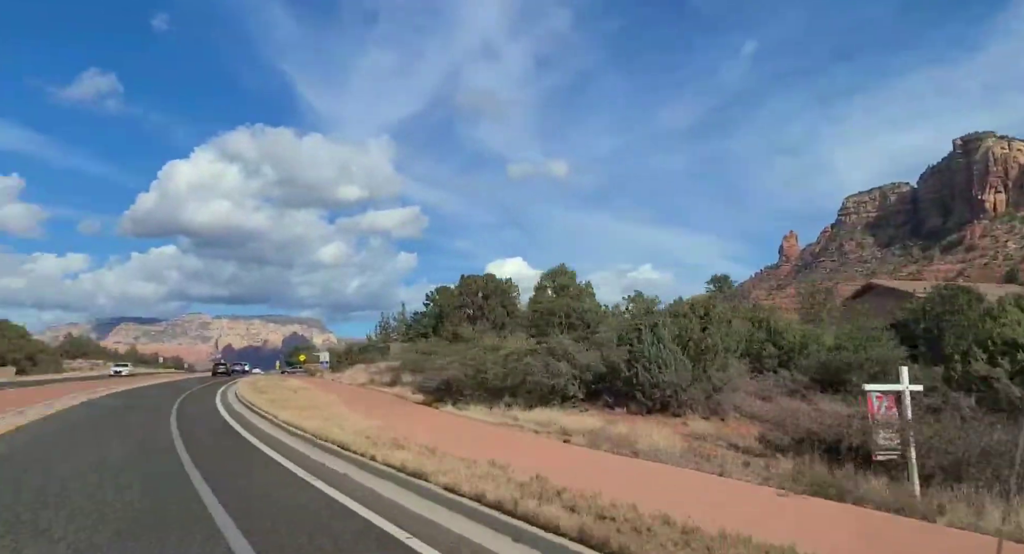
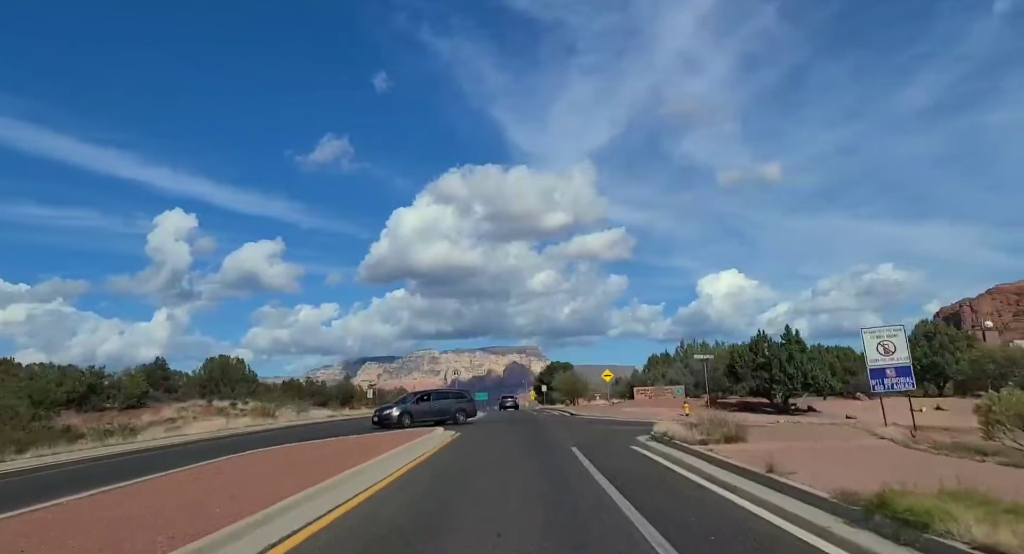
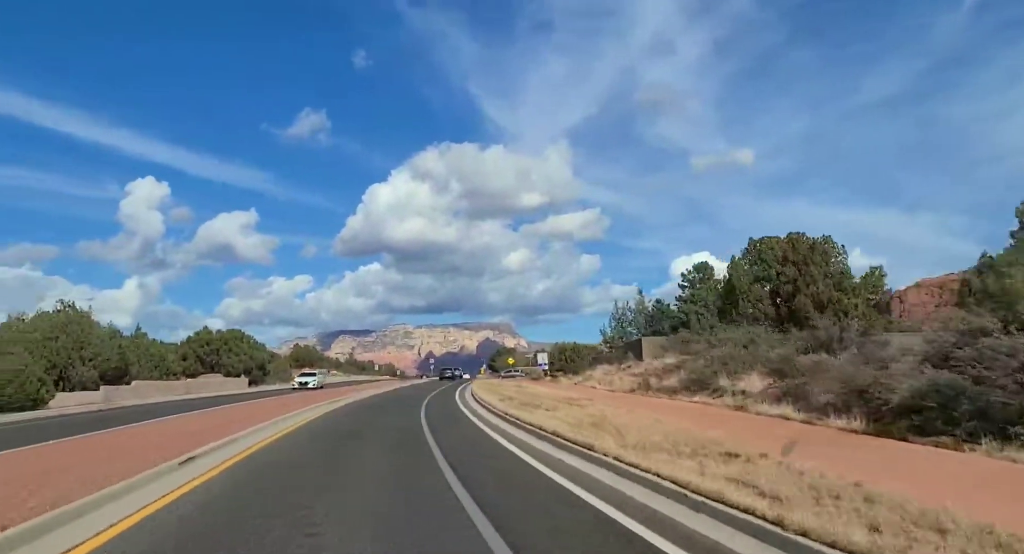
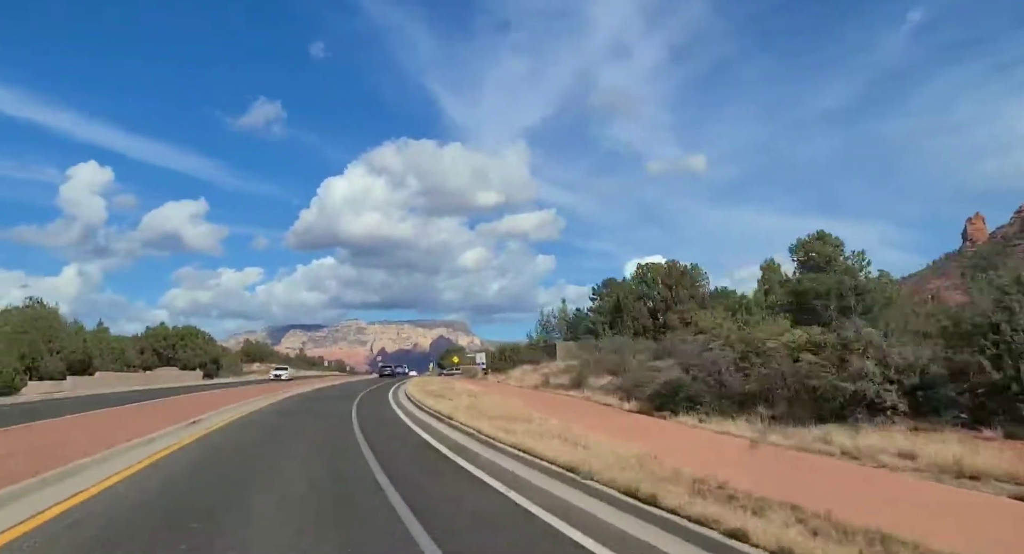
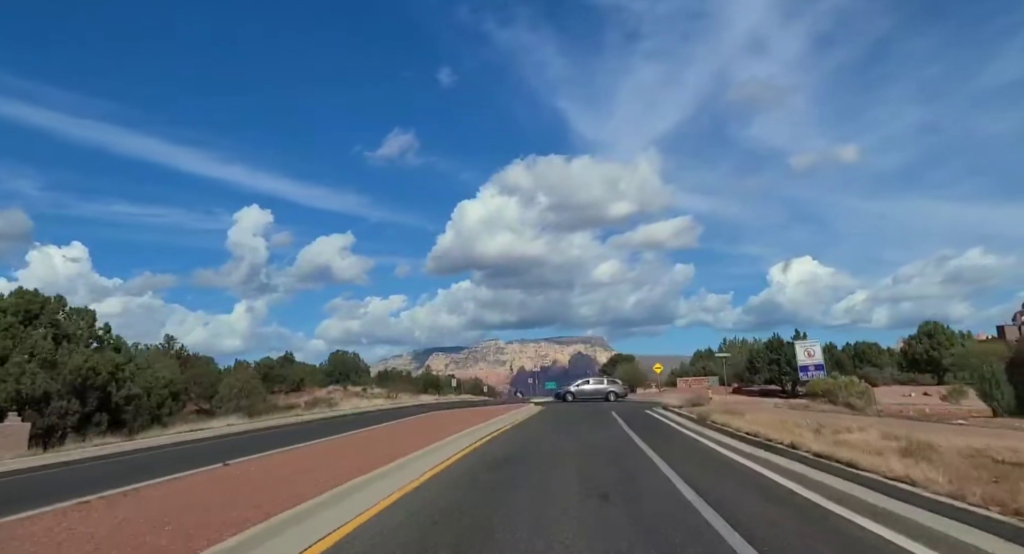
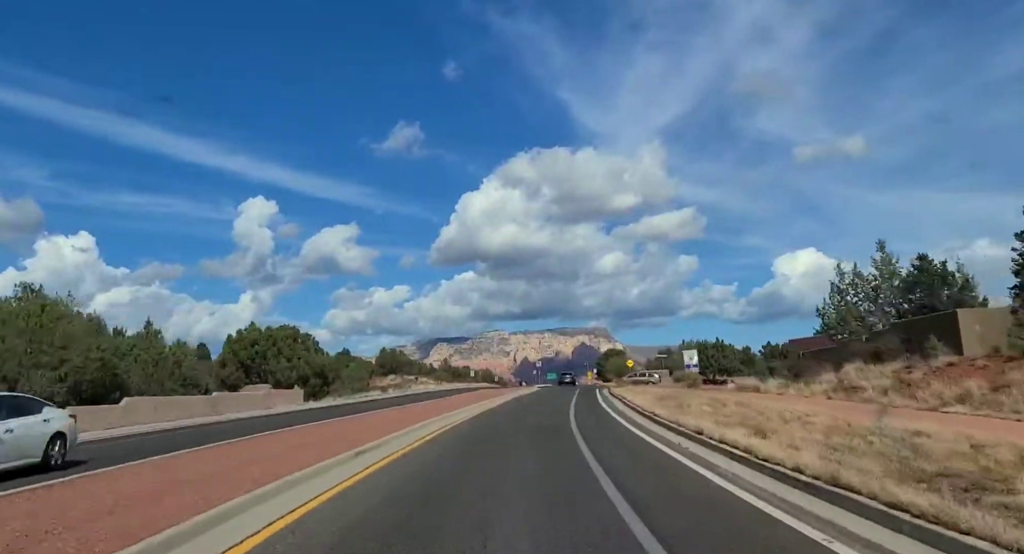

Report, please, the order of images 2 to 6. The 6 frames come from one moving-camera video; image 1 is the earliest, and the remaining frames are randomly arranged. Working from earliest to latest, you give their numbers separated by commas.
4, 3, 6, 5, 2
